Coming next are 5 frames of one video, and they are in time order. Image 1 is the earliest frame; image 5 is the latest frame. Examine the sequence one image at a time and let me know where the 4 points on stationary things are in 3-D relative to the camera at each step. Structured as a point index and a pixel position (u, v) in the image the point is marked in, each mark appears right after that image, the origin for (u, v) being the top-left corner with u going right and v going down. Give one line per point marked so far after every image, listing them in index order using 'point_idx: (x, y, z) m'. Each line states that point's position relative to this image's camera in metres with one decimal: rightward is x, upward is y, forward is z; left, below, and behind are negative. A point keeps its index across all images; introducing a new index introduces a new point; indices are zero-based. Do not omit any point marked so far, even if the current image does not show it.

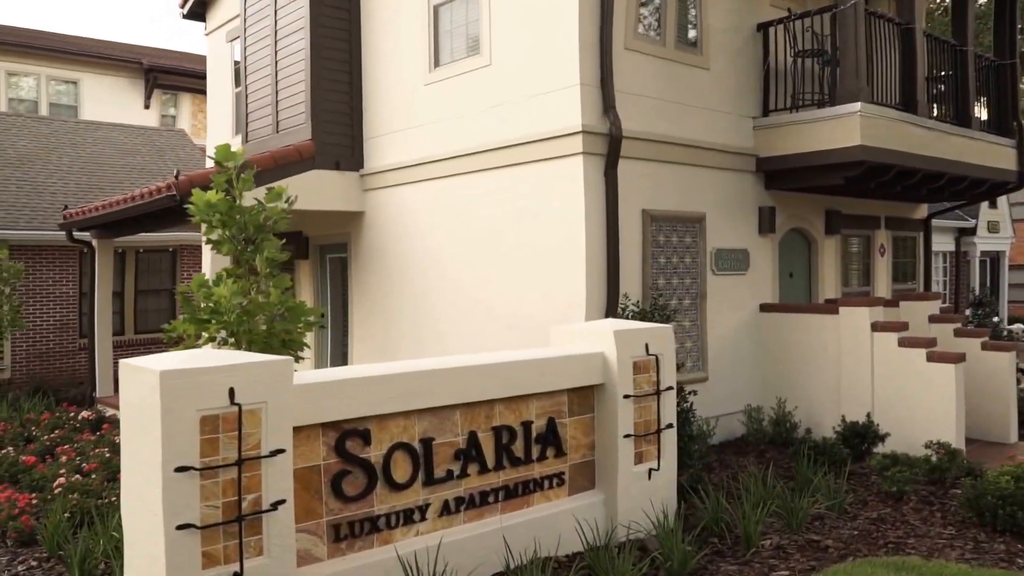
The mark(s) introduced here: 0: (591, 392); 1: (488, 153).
0: (+0.6, -0.8, +6.8) m
1: (-0.3, +1.4, +9.5) m
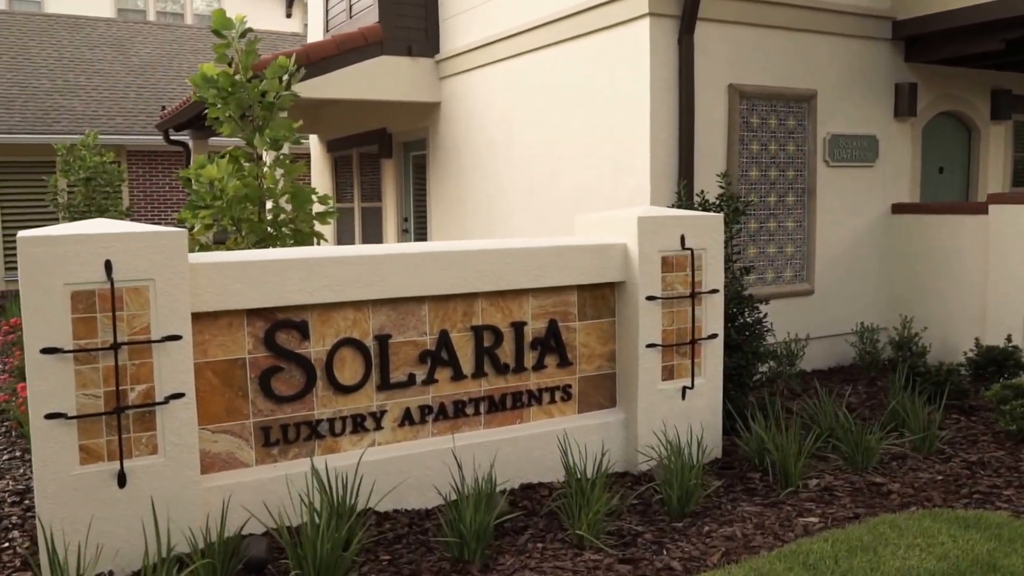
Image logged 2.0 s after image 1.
0: (+0.6, 0.0, +5.7) m
1: (+0.4, +2.4, +8.3) m
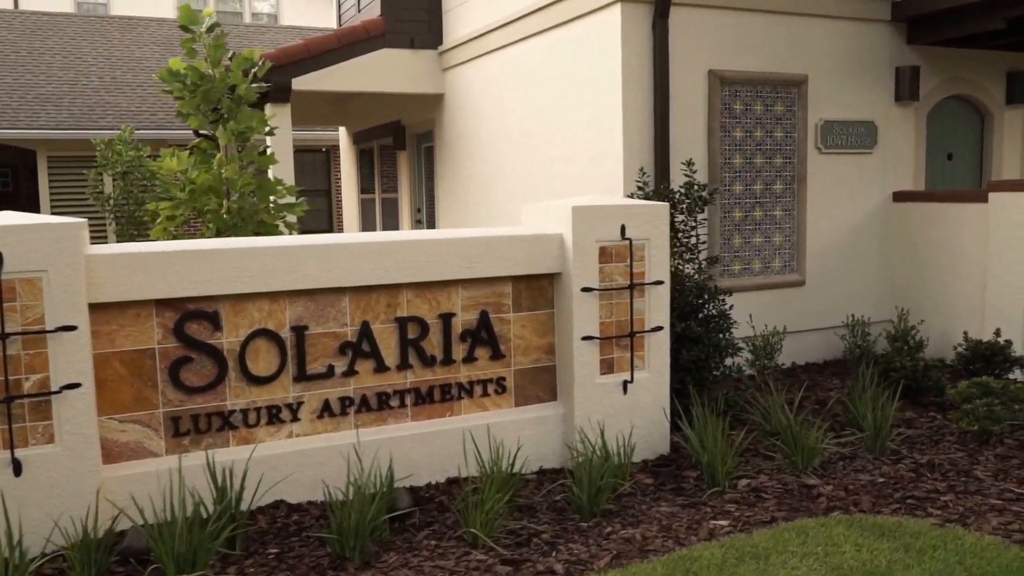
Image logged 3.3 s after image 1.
0: (+0.2, 0.0, +5.5) m
1: (+0.2, +2.4, +8.2) m
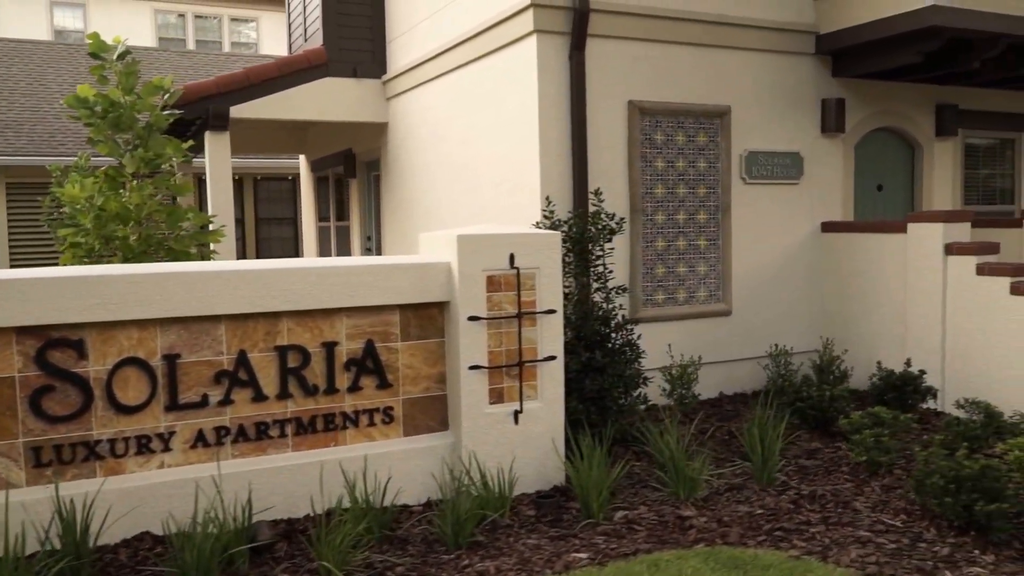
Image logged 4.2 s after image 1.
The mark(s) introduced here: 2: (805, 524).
0: (-0.4, -0.1, +5.5) m
1: (-0.4, +2.2, +8.2) m
2: (+1.5, -1.2, +4.6) m
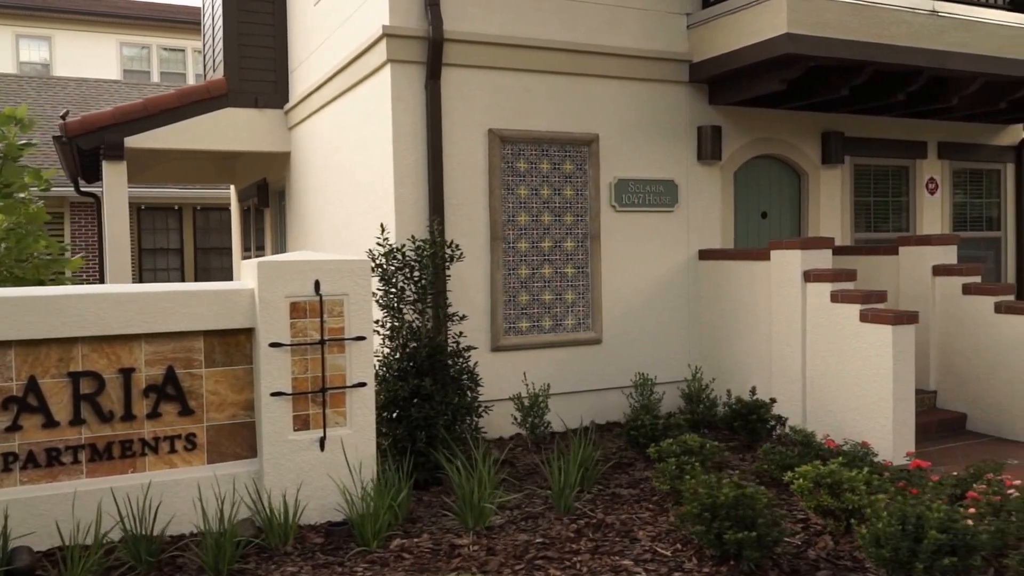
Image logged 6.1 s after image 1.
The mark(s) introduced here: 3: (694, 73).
0: (-1.6, -0.3, +5.5) m
1: (-1.5, +1.9, +8.3) m
2: (+0.3, -1.3, +4.5) m
3: (+1.6, +1.9, +8.0) m
